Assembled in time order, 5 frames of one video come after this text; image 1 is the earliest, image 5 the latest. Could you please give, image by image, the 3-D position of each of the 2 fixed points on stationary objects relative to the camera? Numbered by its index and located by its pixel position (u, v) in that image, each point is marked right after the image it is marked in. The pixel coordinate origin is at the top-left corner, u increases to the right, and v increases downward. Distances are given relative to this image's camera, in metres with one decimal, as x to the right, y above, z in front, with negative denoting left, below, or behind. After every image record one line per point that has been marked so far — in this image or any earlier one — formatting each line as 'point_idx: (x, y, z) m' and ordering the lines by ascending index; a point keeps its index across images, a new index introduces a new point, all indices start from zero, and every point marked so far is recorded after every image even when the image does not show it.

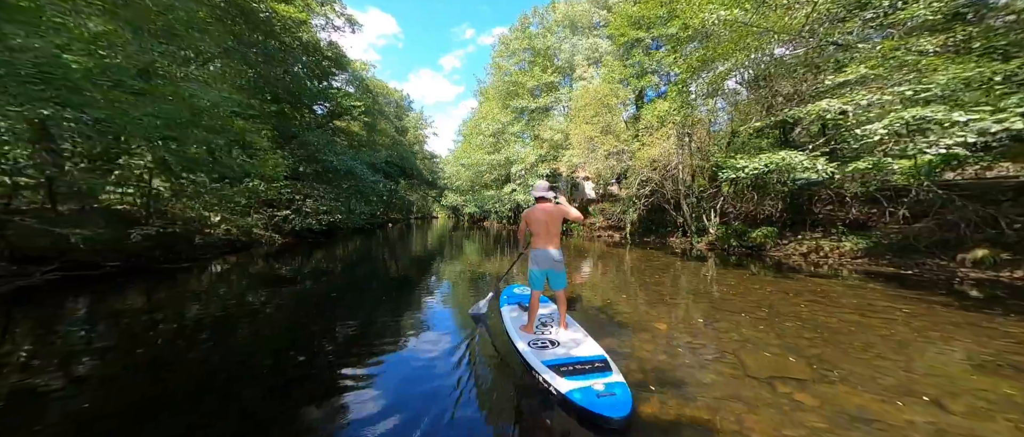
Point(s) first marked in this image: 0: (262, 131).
0: (-7.7, +2.6, +10.0) m
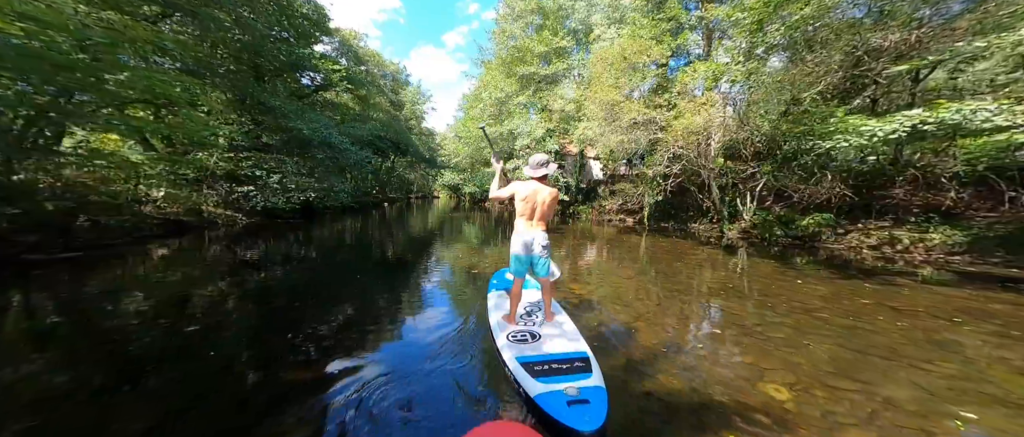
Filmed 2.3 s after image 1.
0: (-7.5, +3.2, +8.2) m
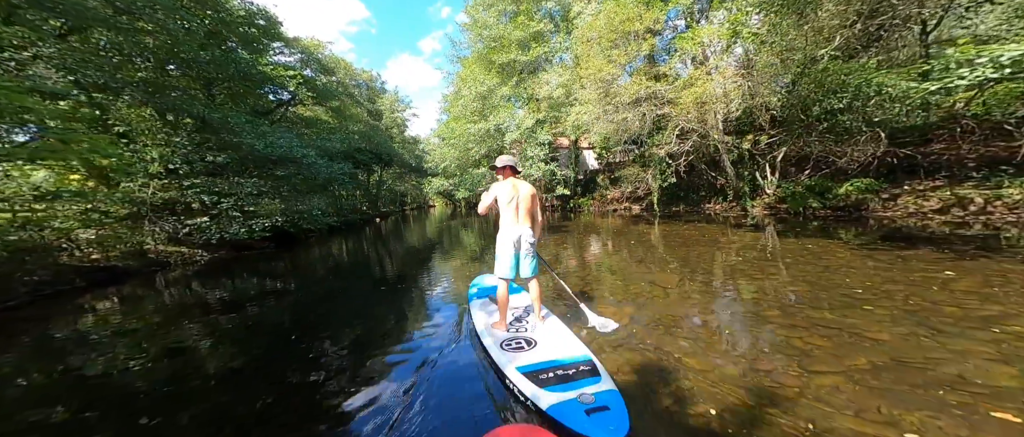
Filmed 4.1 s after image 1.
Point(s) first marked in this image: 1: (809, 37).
0: (-7.8, +2.3, +6.9) m
1: (+6.1, +3.7, +6.6) m
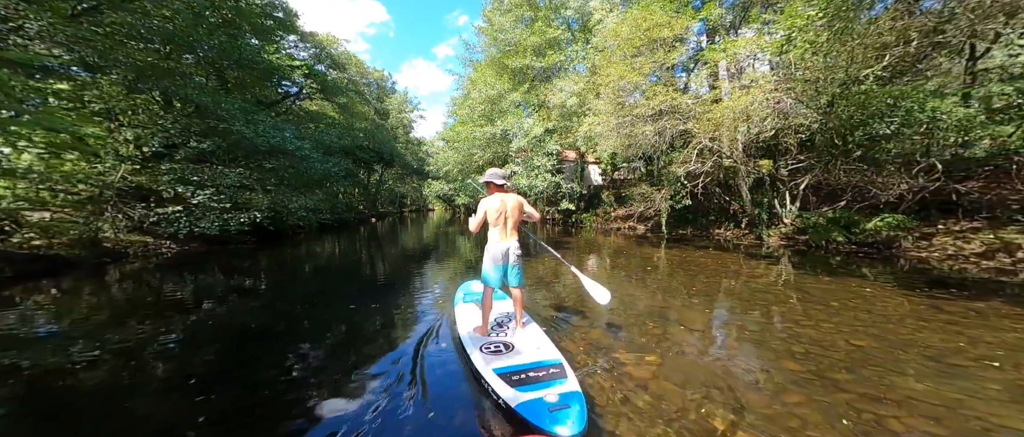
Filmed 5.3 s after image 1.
0: (-7.6, +2.6, +6.3) m
1: (+6.4, +3.1, +6.2) m
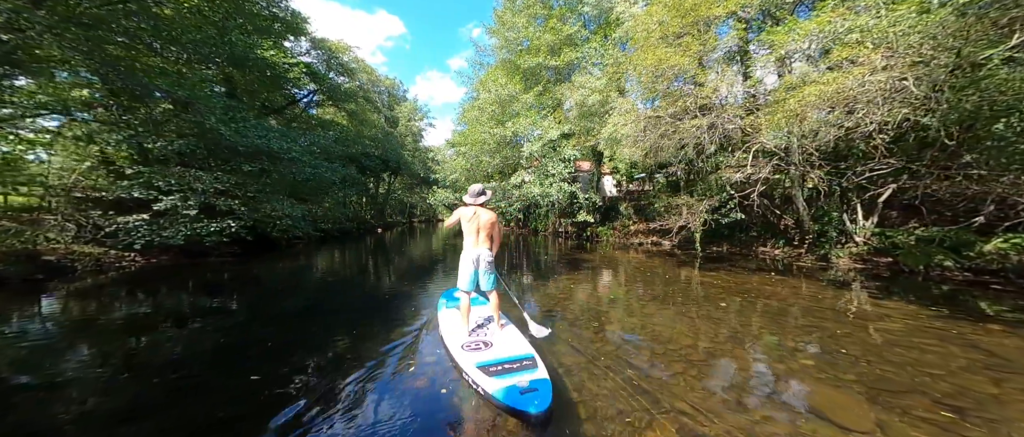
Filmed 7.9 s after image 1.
0: (-7.2, +2.5, +5.3) m
1: (+6.7, +2.8, +4.7) m
